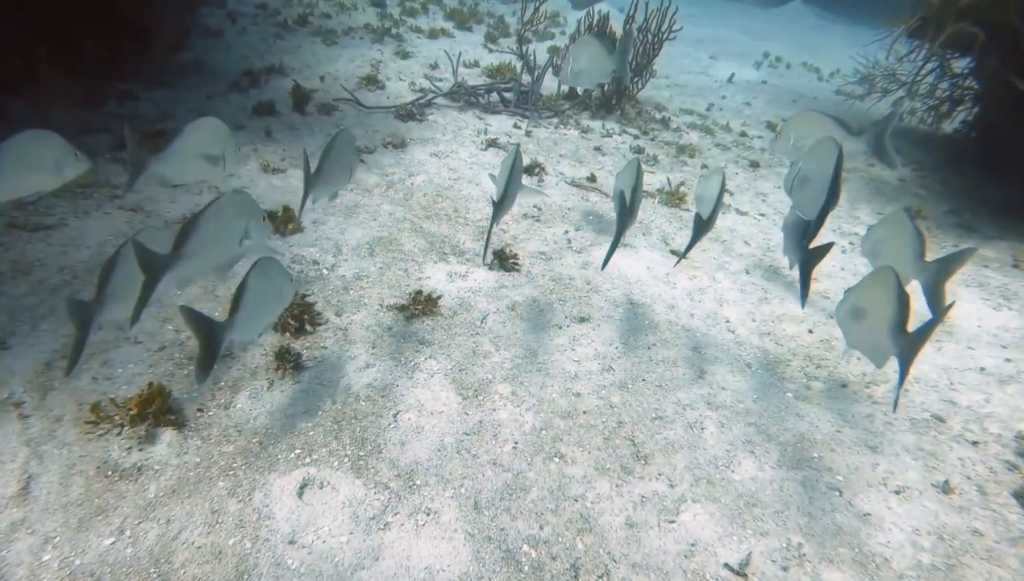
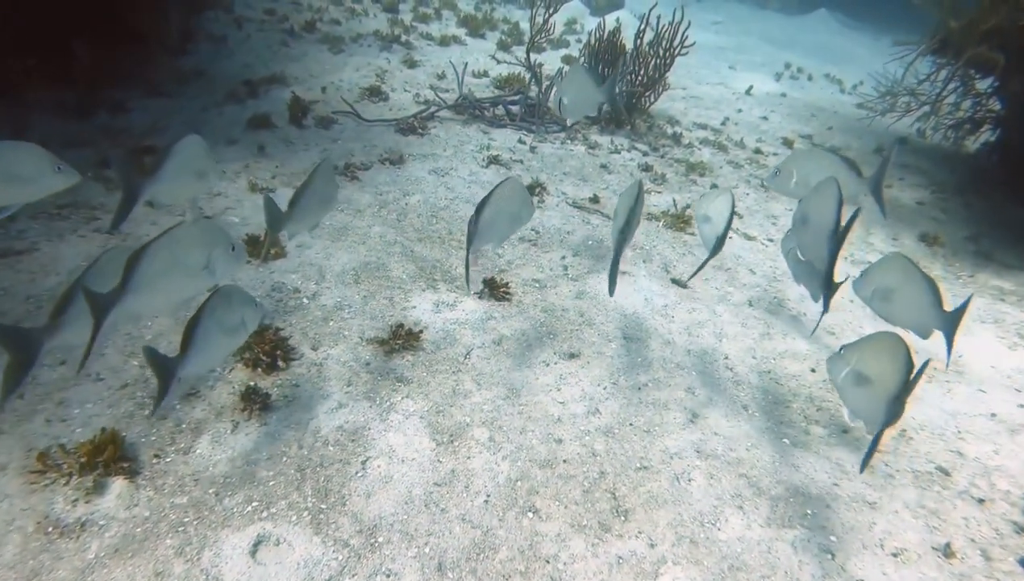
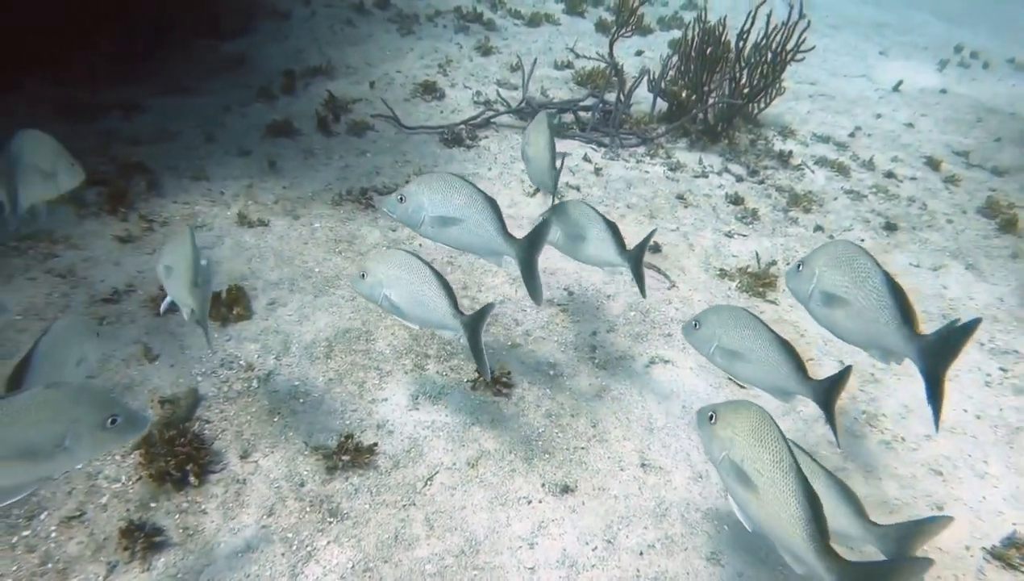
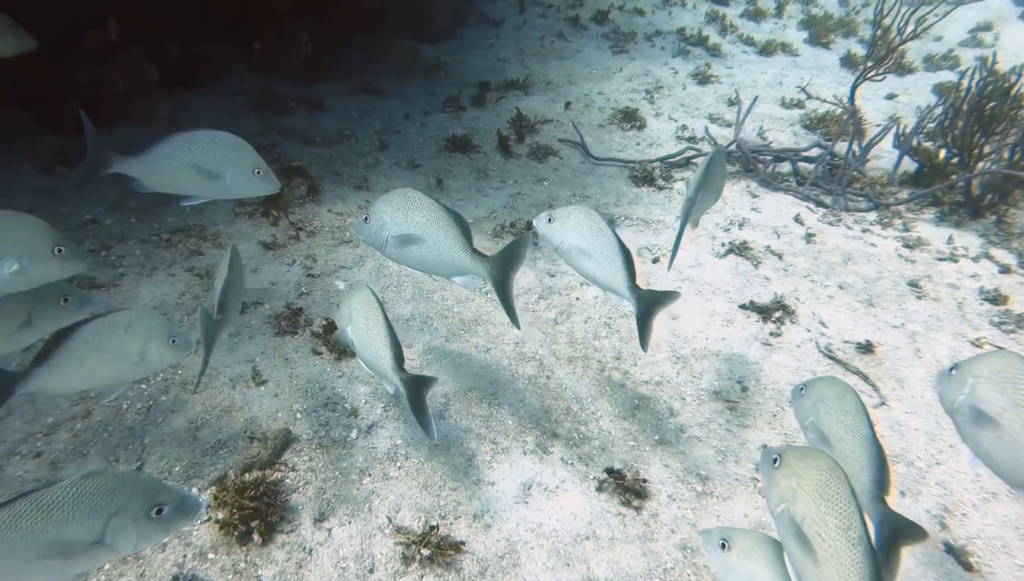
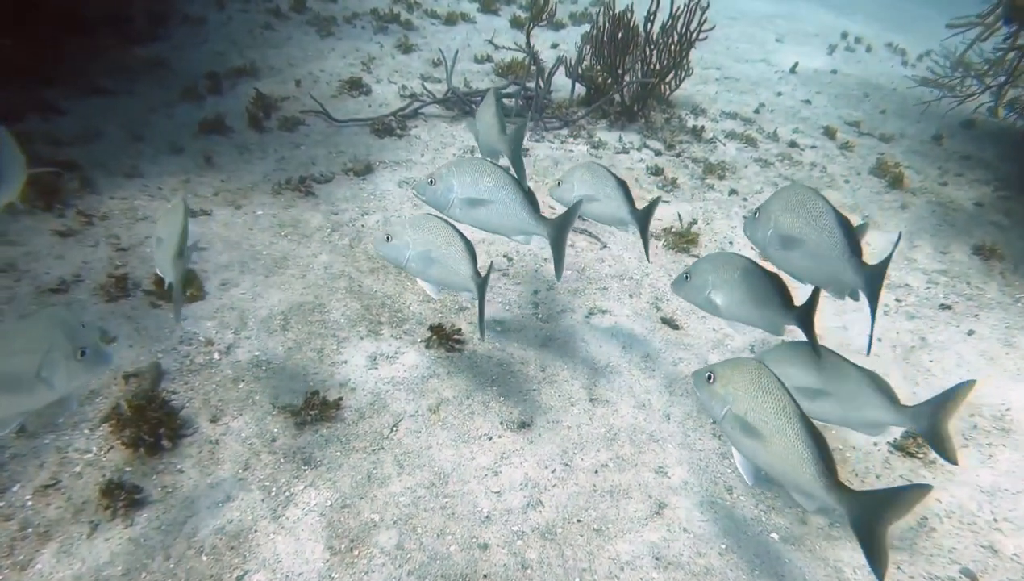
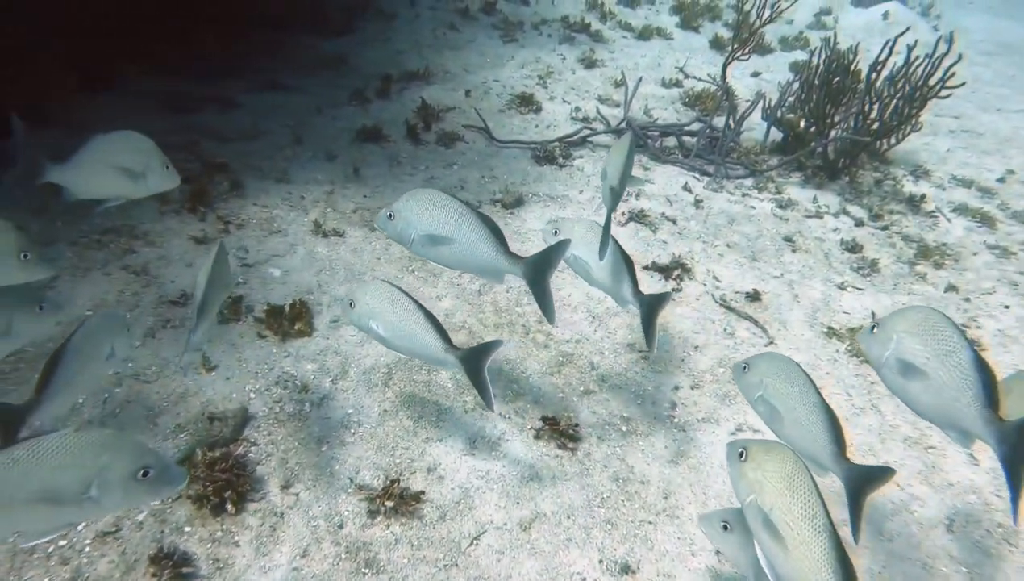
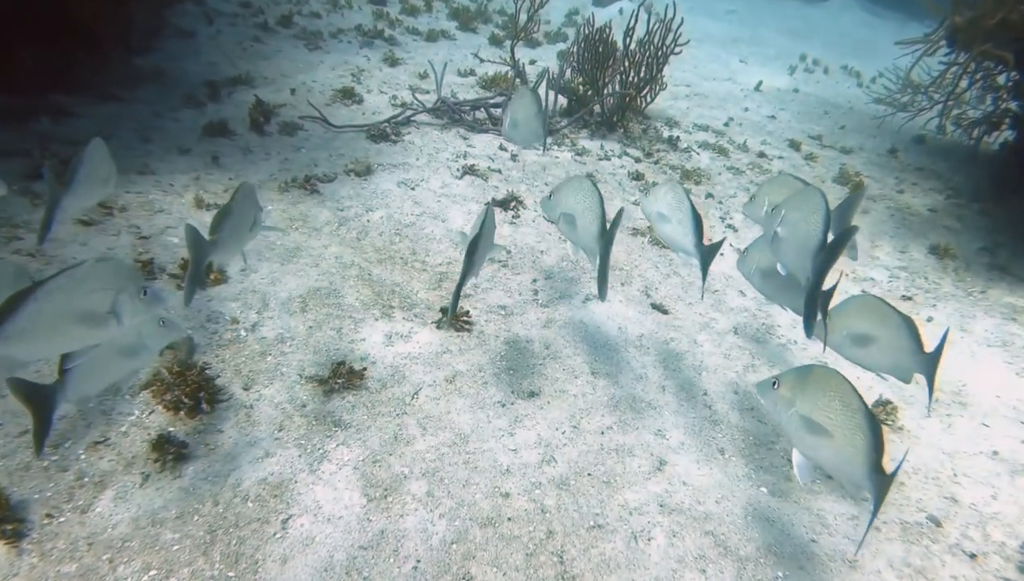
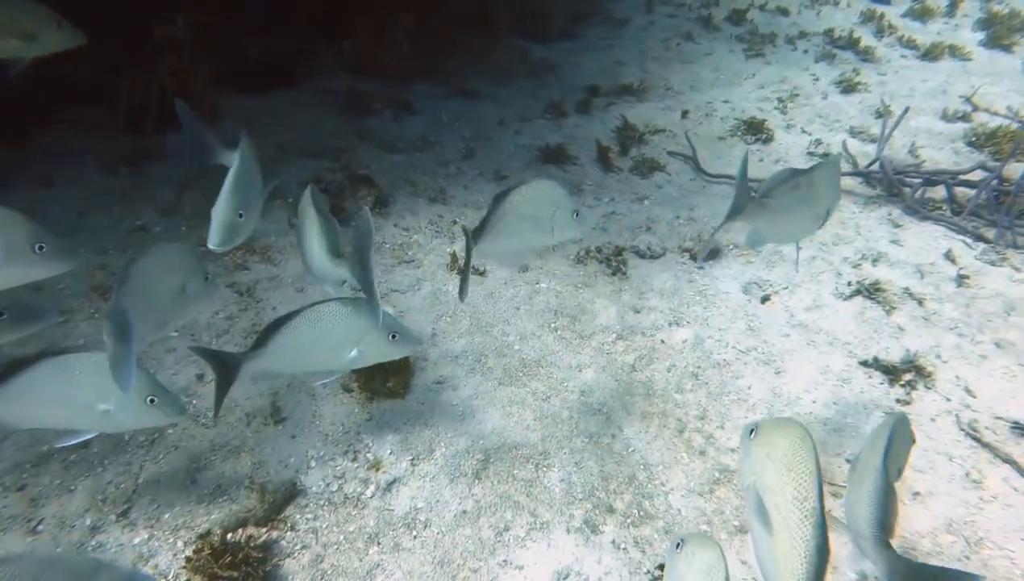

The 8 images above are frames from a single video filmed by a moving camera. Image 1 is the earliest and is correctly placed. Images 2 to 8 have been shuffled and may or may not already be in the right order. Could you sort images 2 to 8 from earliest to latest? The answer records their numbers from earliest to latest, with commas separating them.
2, 7, 5, 3, 6, 4, 8
